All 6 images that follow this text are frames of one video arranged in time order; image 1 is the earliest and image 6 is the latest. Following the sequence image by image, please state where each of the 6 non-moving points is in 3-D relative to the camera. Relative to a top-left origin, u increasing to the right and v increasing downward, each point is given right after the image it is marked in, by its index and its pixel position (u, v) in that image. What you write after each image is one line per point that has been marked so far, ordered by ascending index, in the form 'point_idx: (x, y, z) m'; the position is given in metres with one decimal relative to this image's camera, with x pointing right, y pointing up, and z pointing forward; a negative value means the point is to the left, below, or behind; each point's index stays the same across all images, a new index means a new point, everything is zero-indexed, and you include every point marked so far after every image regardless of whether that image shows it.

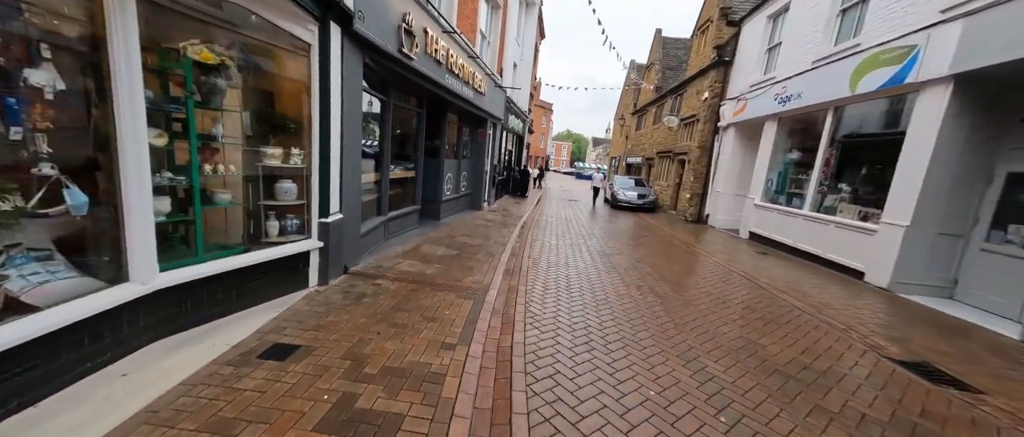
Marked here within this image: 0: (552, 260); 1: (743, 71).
0: (+0.8, -0.8, +6.8) m
1: (+7.8, +5.0, +11.8) m
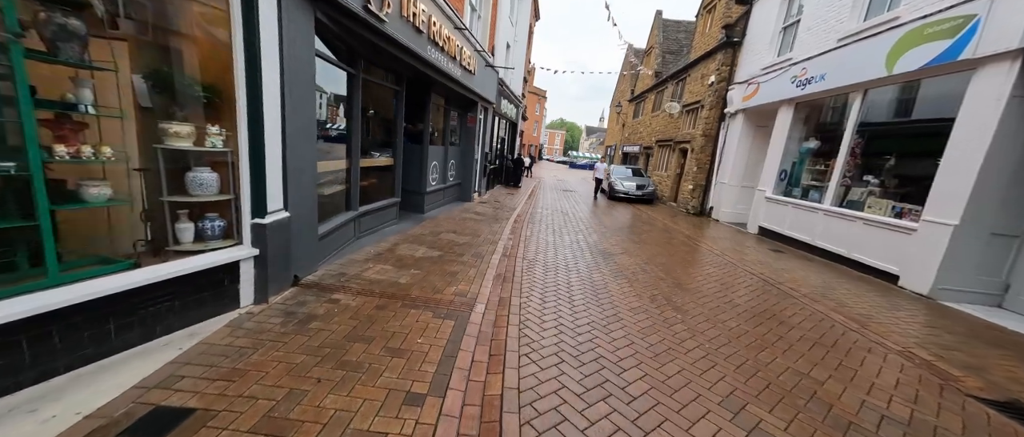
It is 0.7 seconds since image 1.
0: (+0.6, -0.7, +6.0) m
1: (+7.6, +5.2, +11.0) m
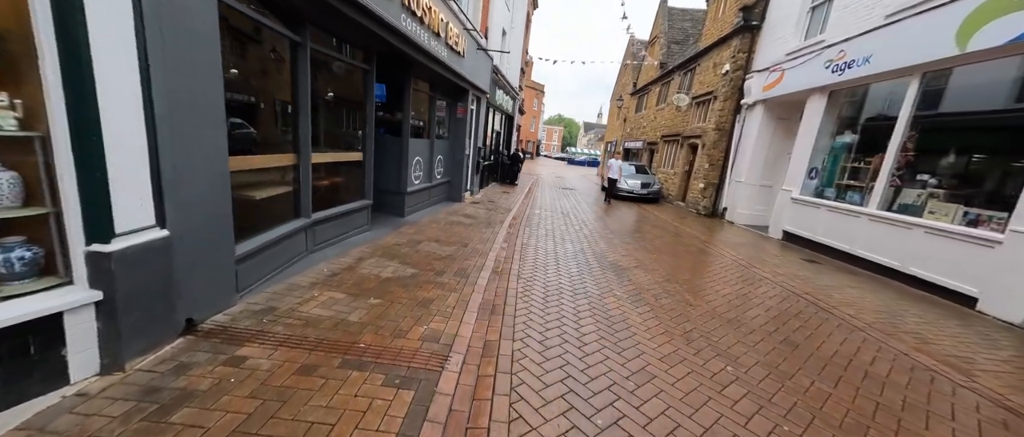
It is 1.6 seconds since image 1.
0: (+0.5, -0.8, +5.0) m
1: (+7.5, +5.1, +9.9) m
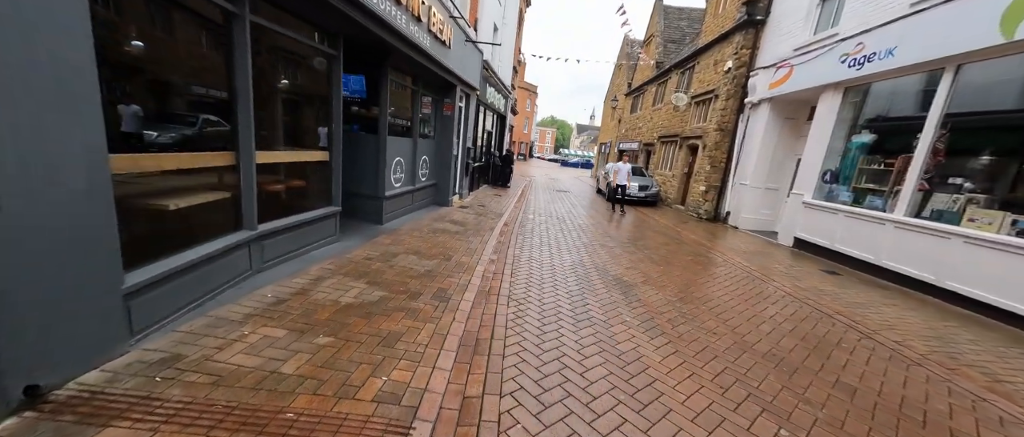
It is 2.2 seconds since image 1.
0: (+0.4, -0.9, +4.3) m
1: (+7.2, +5.0, +9.4) m
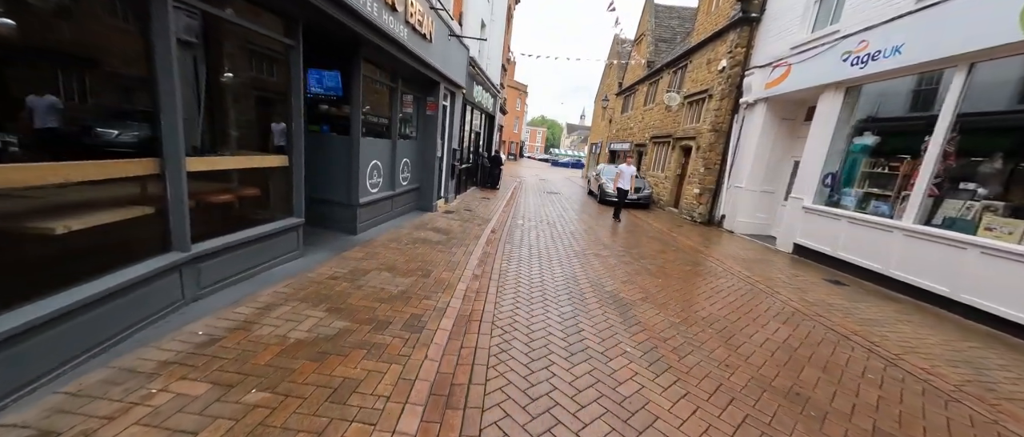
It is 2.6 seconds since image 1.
0: (+0.2, -1.1, +3.8) m
1: (+6.9, +4.9, +9.1) m
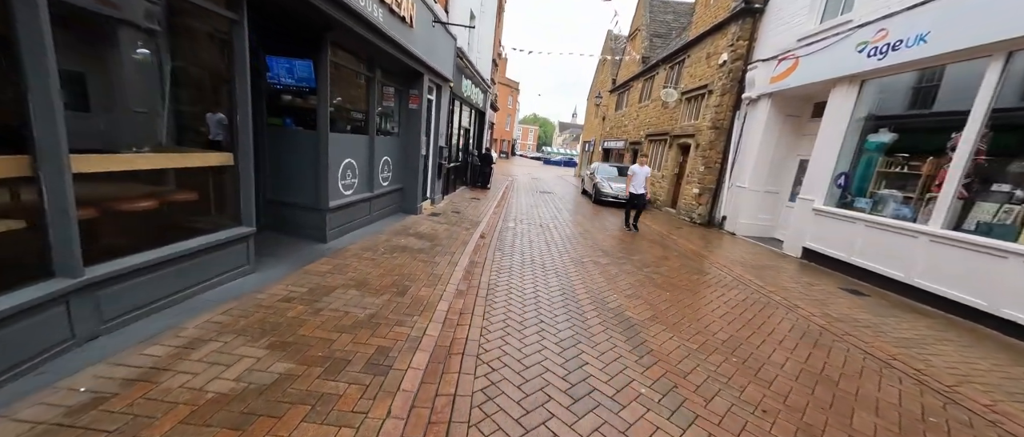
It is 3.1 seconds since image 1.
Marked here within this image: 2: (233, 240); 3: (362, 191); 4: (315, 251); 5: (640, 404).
0: (+0.1, -1.1, +3.2) m
1: (+6.7, +4.8, +8.6) m
2: (-2.8, -0.2, +3.6) m
3: (-2.6, +0.5, +6.1) m
4: (-2.7, -0.4, +4.8) m
5: (+0.9, -1.3, +2.5) m
